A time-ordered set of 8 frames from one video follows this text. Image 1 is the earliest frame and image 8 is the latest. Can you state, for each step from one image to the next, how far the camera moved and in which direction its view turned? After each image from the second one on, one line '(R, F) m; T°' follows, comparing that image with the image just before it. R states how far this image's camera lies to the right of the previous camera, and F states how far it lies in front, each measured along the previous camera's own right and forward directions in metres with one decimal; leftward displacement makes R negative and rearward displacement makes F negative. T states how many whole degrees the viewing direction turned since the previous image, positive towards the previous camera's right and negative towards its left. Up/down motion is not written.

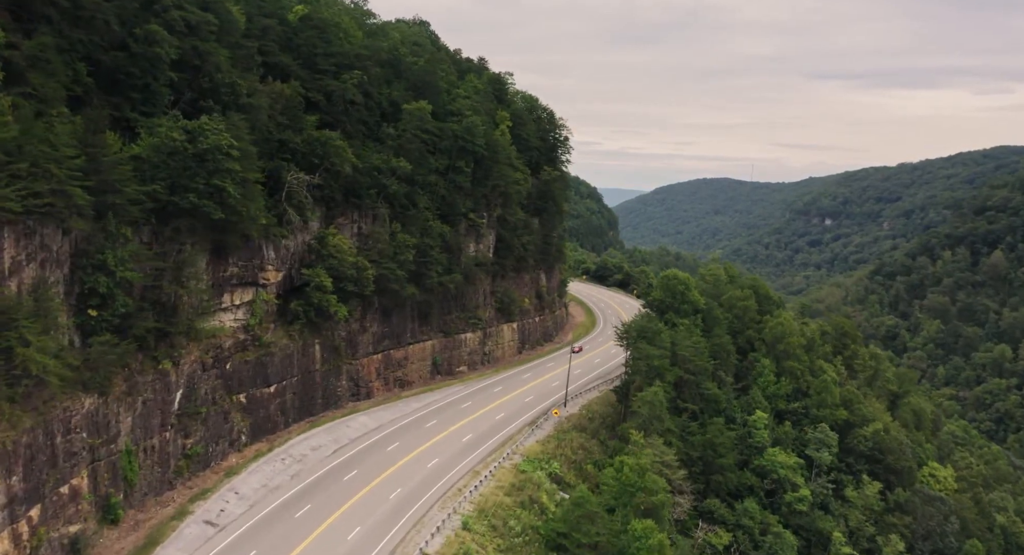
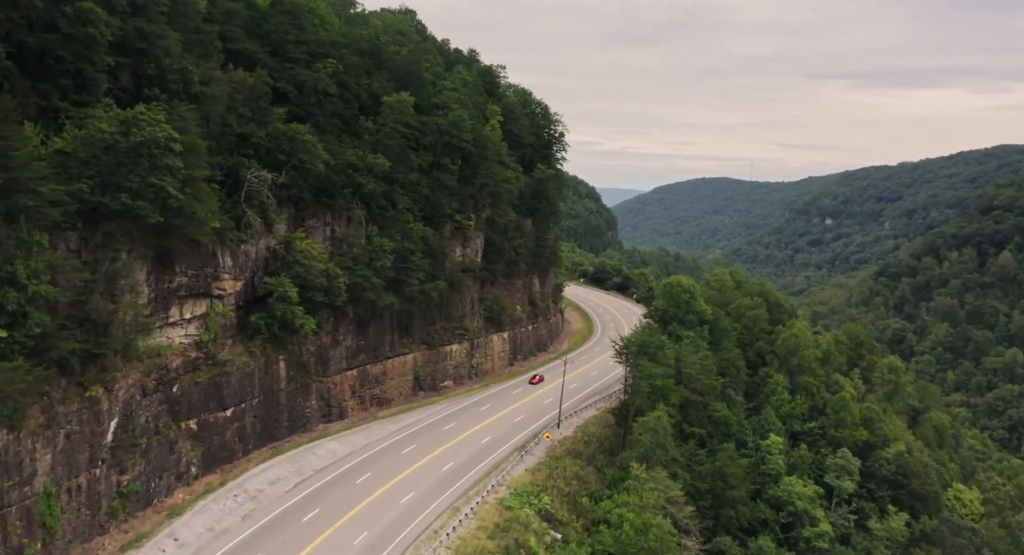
(+0.7, +4.9) m; 0°
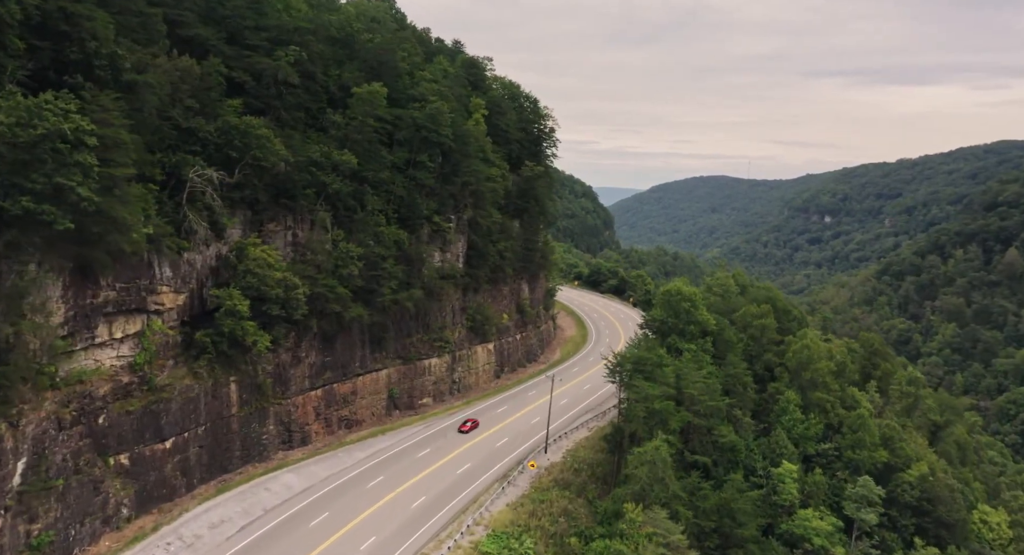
(+1.0, +4.8) m; 0°
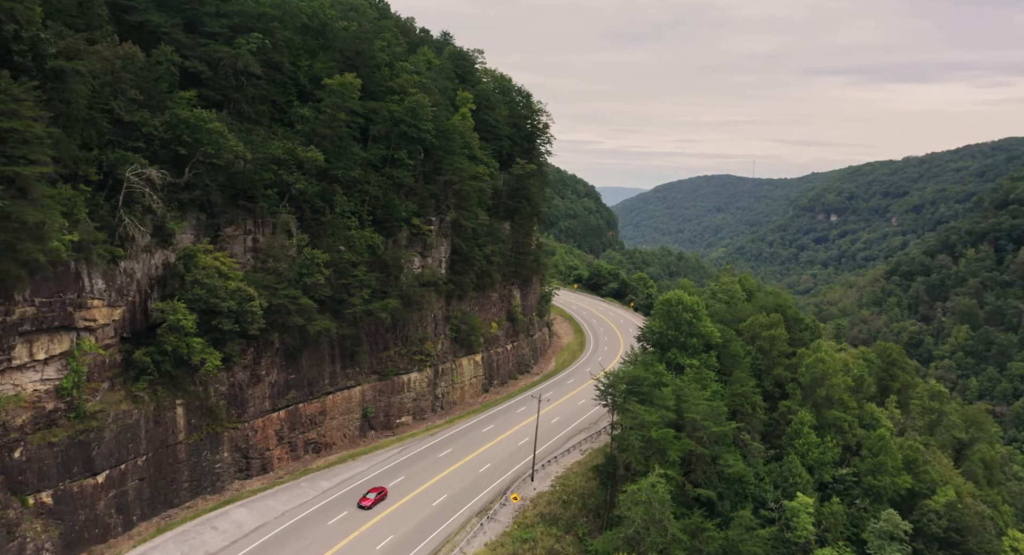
(+1.2, +4.3) m; 0°
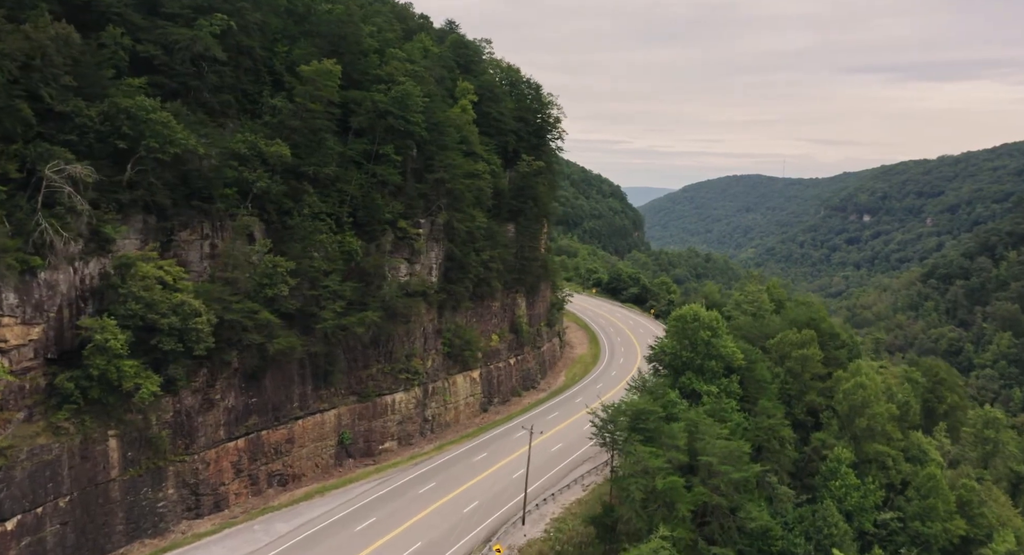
(+1.7, +5.2) m; -2°
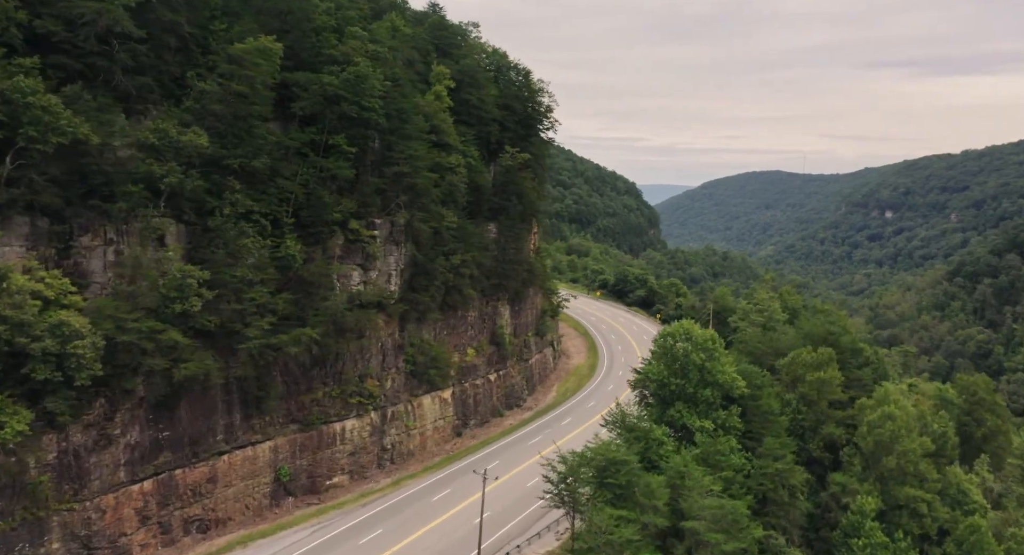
(+2.5, +5.8) m; -1°
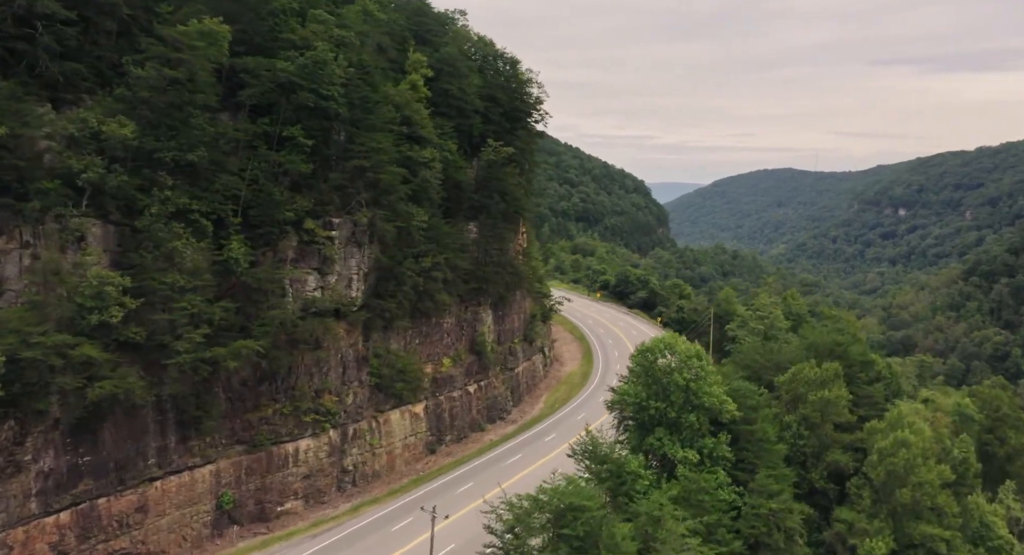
(+1.8, +3.6) m; -1°
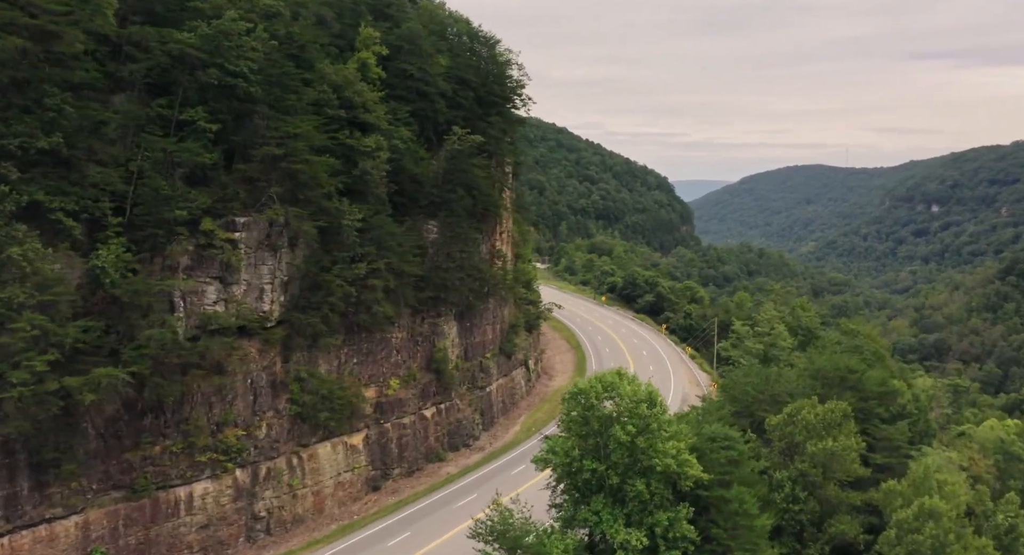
(+3.3, +6.0) m; -2°
